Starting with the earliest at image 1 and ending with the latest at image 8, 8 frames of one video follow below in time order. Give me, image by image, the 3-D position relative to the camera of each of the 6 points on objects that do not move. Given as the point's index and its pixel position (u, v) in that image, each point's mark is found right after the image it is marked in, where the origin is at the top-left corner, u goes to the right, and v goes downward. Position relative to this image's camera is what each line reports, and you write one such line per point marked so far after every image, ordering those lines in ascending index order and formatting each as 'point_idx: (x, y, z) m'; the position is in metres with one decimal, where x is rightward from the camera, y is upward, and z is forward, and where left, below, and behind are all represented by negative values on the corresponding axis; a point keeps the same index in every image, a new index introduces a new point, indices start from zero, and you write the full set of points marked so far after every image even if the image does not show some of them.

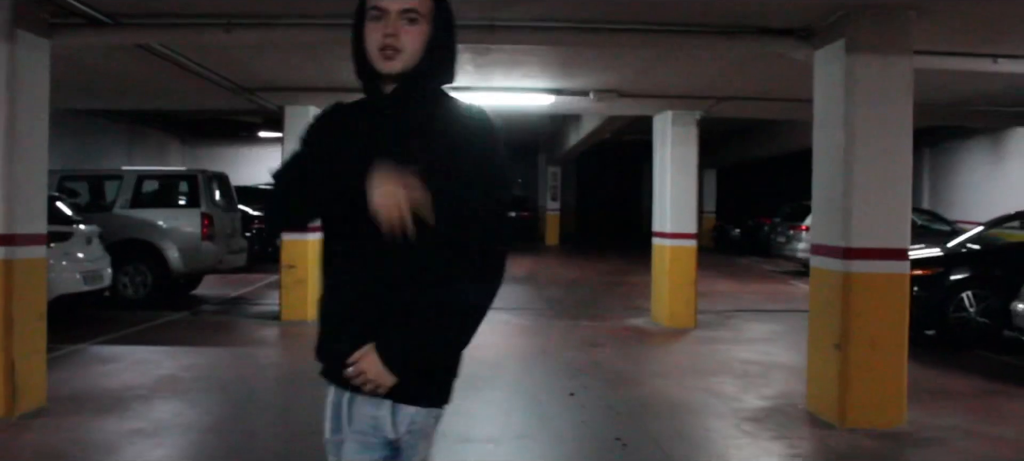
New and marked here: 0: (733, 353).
0: (+2.3, -1.3, +9.5) m
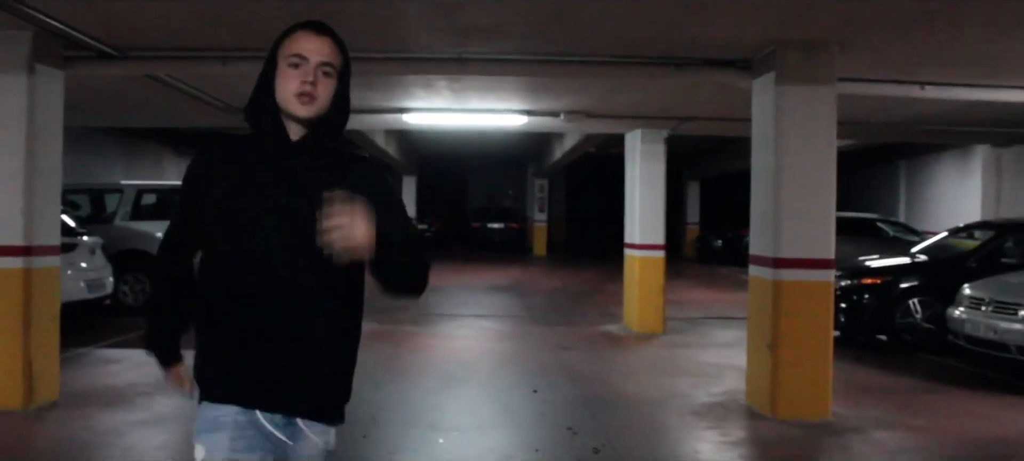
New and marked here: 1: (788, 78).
0: (+2.0, -1.4, +10.2) m
1: (+2.0, +1.1, +6.7) m
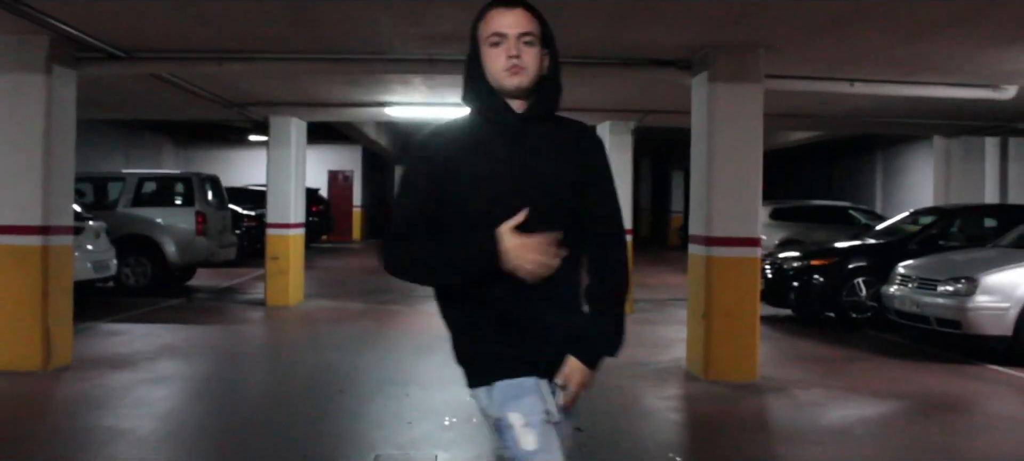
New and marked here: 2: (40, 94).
0: (+1.7, -1.2, +11.1) m
1: (+1.7, +1.3, +7.6) m
2: (-3.8, +1.1, +7.4) m
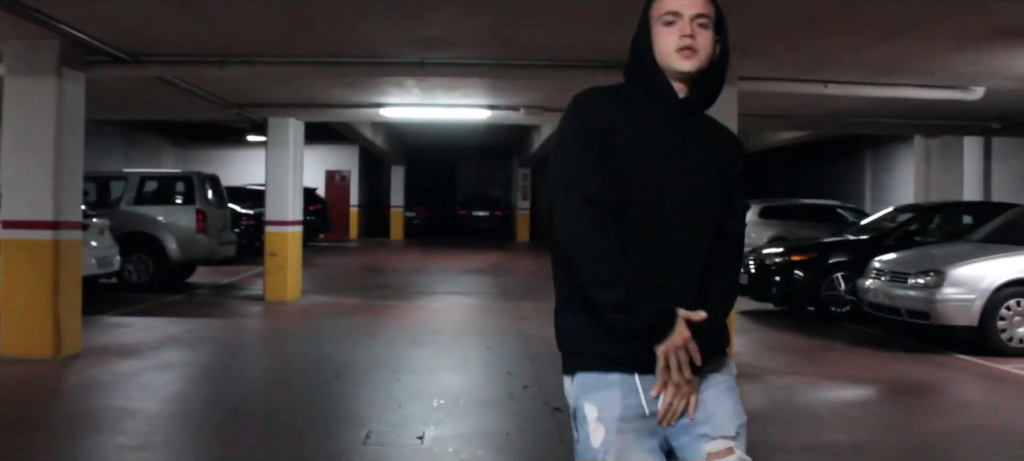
0: (+1.6, -1.2, +11.5) m
1: (+1.6, +1.3, +8.0) m
2: (-3.9, +1.1, +7.8) m
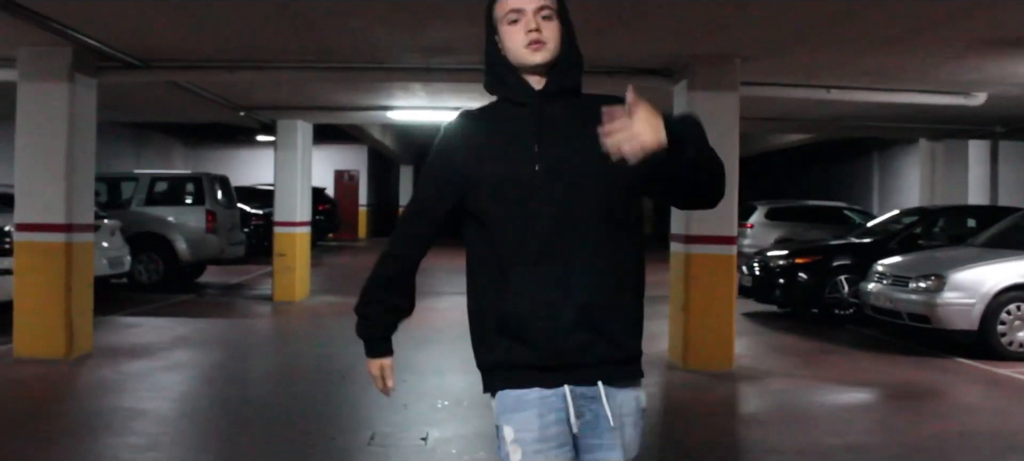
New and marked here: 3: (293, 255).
0: (+1.7, -1.2, +11.6) m
1: (+1.6, +1.3, +8.1) m
2: (-3.9, +1.1, +7.9) m
3: (-3.3, -0.4, +13.5) m
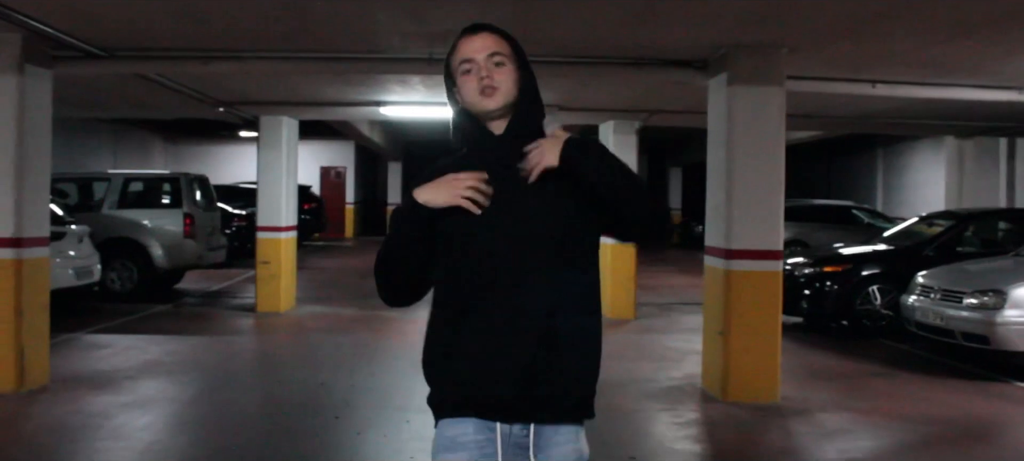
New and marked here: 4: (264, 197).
0: (+1.7, -1.3, +10.6) m
1: (+1.8, +1.2, +7.1) m
2: (-3.8, +1.0, +6.9) m
3: (-3.2, -0.5, +12.5) m
4: (-3.4, +0.4, +12.5) m
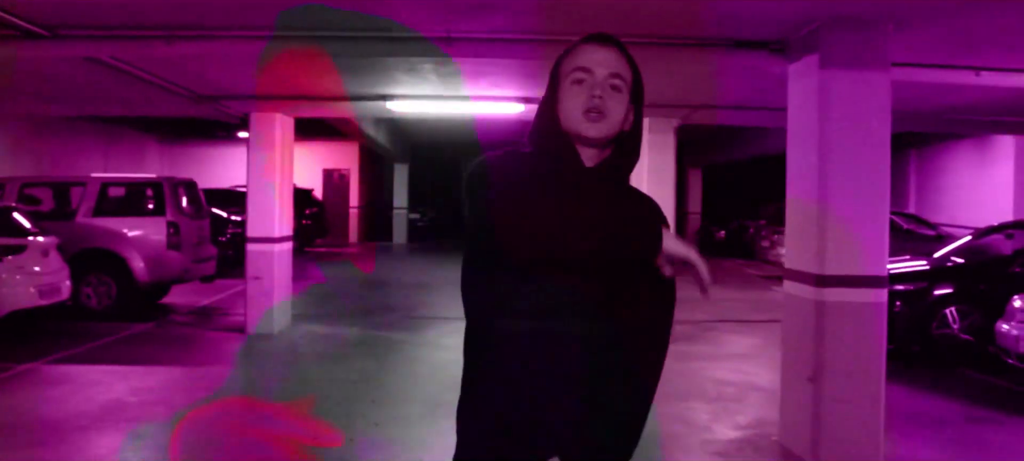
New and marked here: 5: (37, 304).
0: (+2.0, -1.4, +9.2) m
1: (+2.0, +1.1, +5.7) m
2: (-3.5, +0.9, +5.5) m
3: (-3.0, -0.6, +11.1) m
4: (-3.1, +0.3, +11.1) m
5: (-5.2, -0.8, +9.9) m
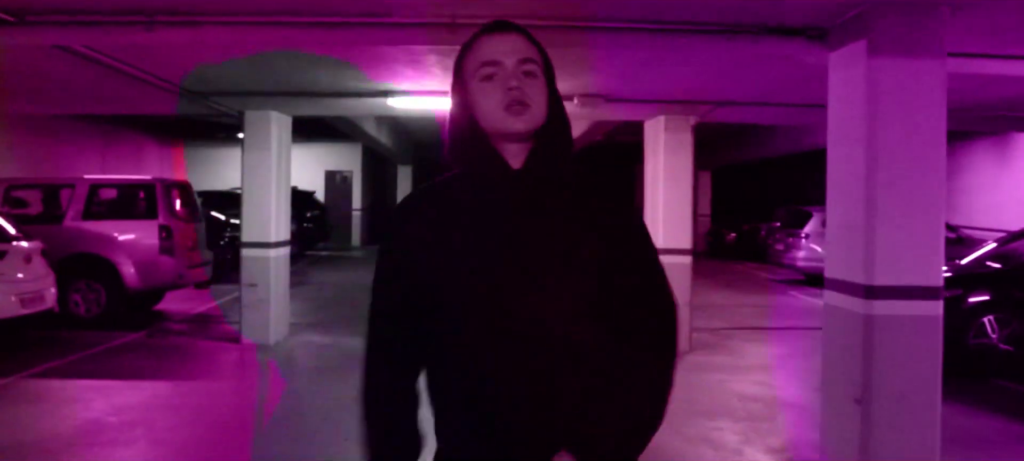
0: (+2.1, -1.4, +8.6) m
1: (+2.1, +1.0, +5.1) m
2: (-3.5, +0.9, +5.0) m
3: (-2.8, -0.6, +10.6) m
4: (-3.0, +0.3, +10.5) m
5: (-5.1, -0.8, +9.3) m
